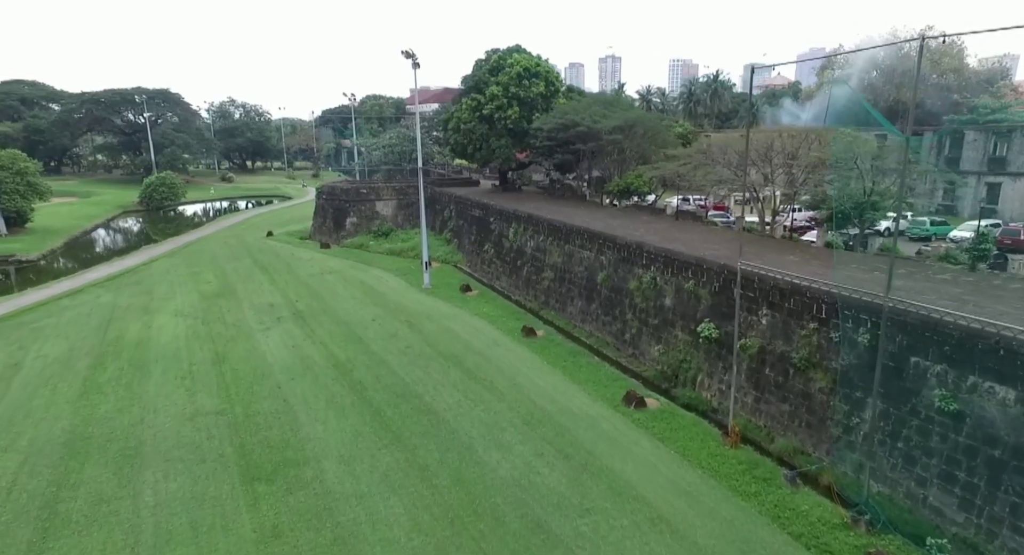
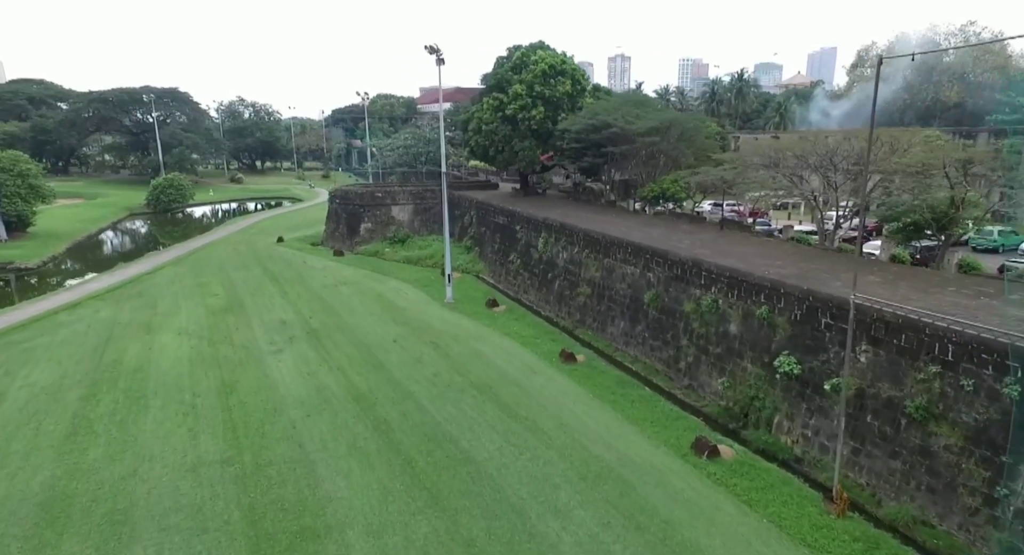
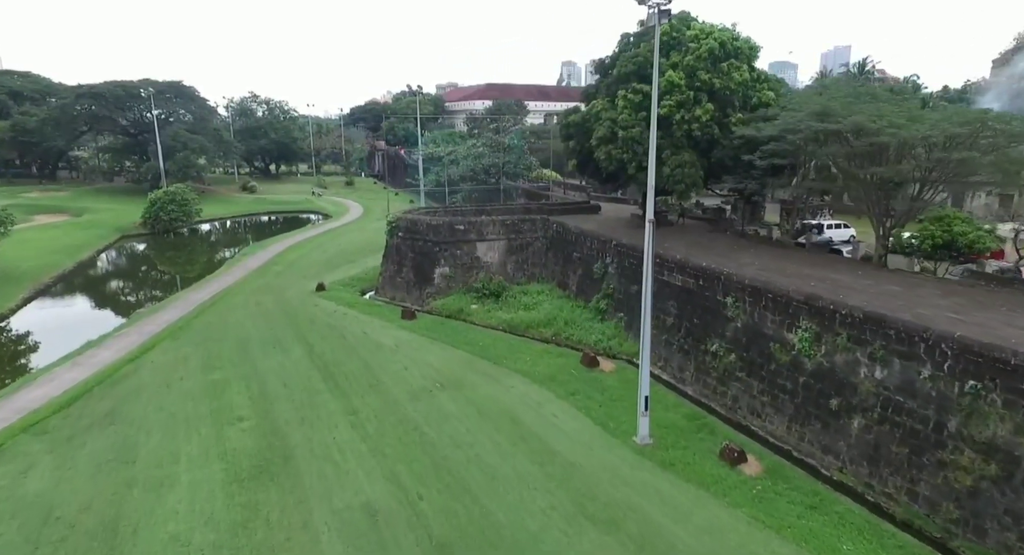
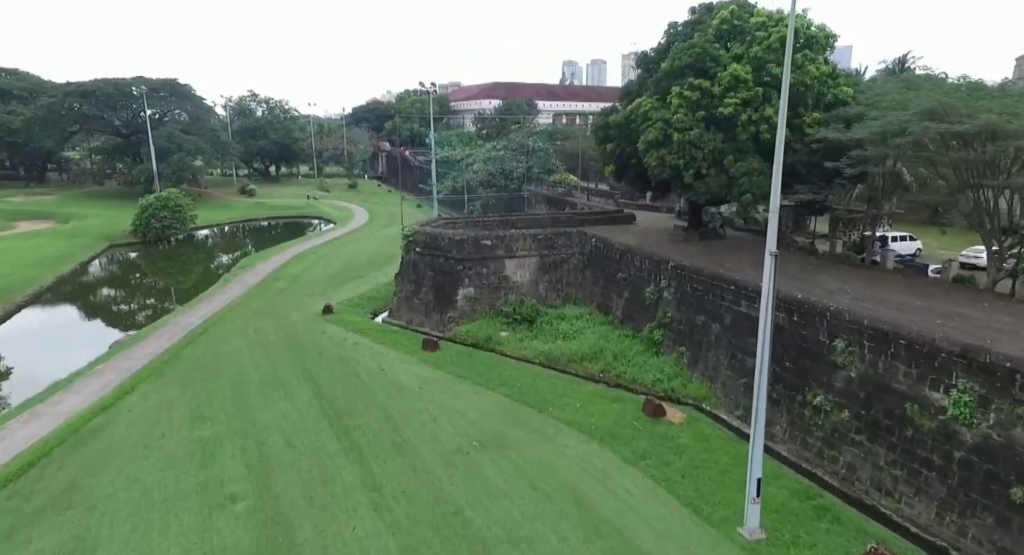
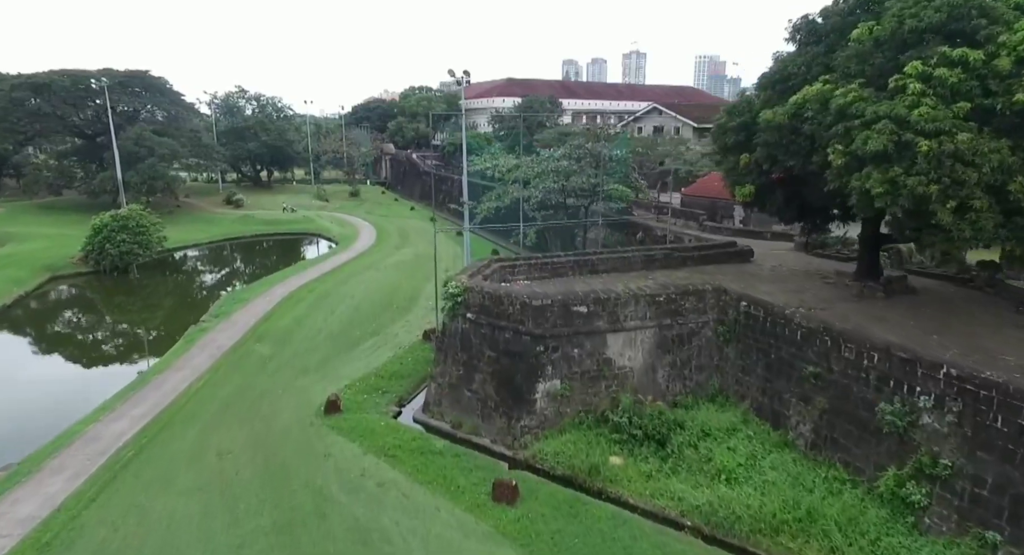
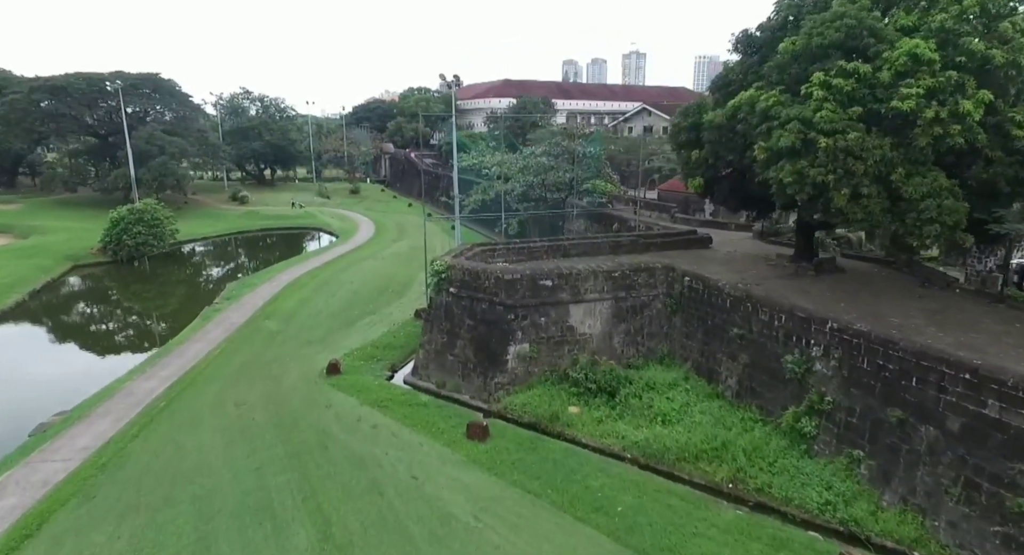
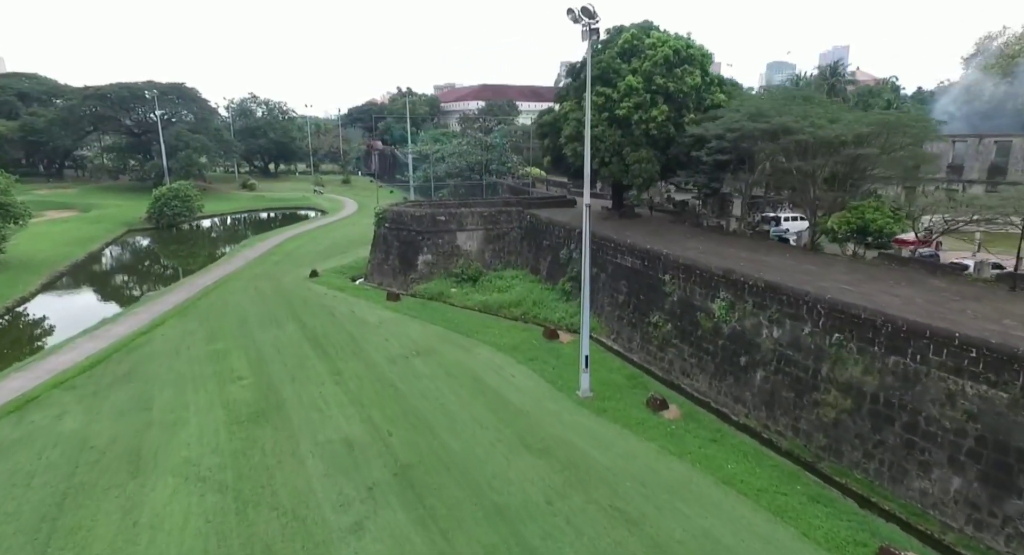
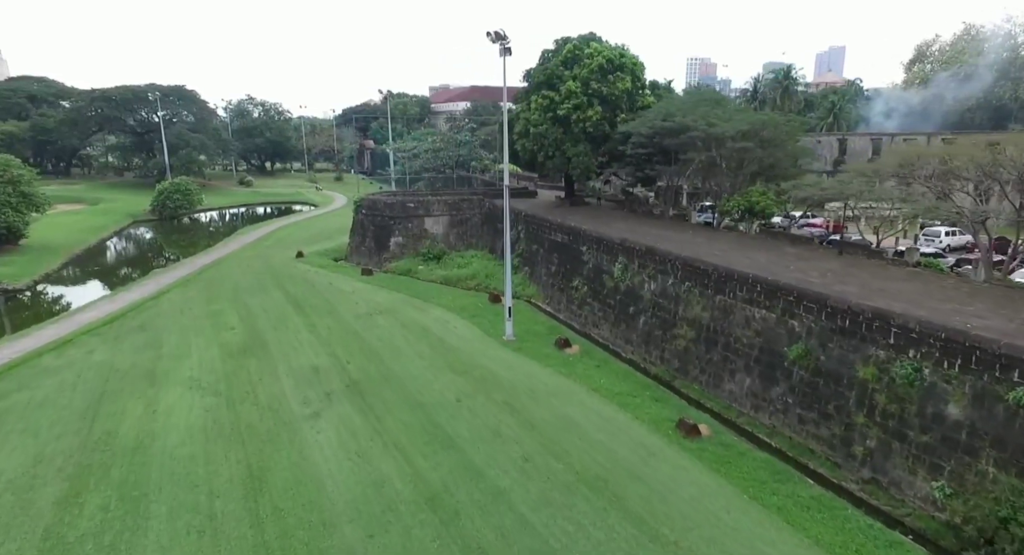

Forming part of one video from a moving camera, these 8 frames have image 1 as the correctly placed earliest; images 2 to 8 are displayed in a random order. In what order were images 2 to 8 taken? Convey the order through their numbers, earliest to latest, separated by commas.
2, 8, 7, 3, 4, 6, 5
